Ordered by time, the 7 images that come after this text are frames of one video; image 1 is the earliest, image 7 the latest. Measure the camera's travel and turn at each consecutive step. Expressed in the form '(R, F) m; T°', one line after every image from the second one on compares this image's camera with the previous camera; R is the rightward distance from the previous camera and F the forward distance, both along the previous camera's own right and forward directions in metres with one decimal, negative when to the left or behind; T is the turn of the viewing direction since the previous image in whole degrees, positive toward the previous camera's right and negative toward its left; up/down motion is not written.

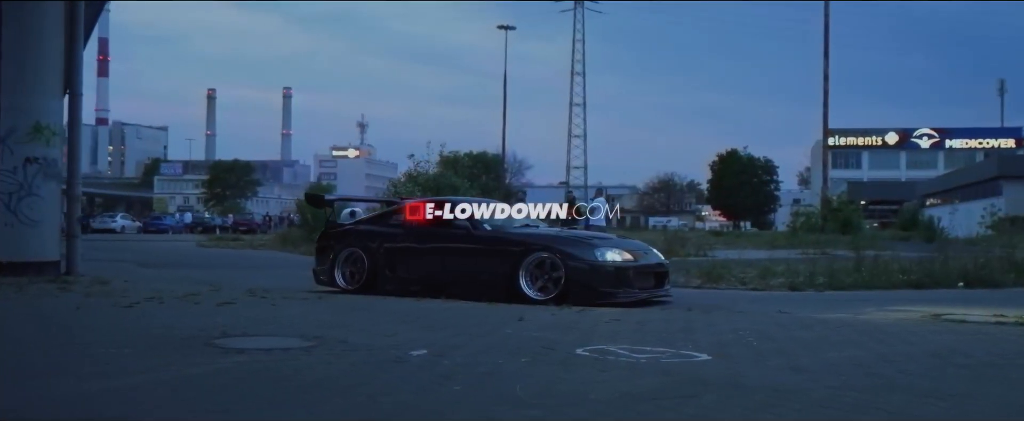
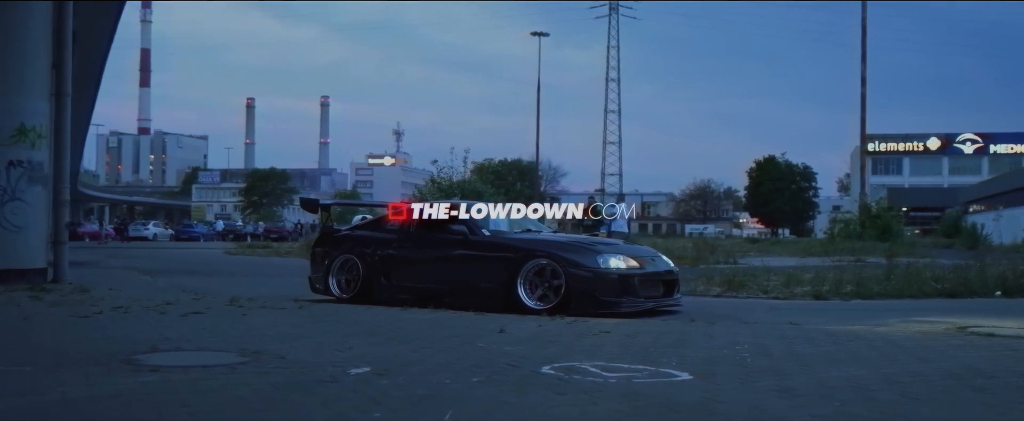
(+0.4, +0.7) m; -2°
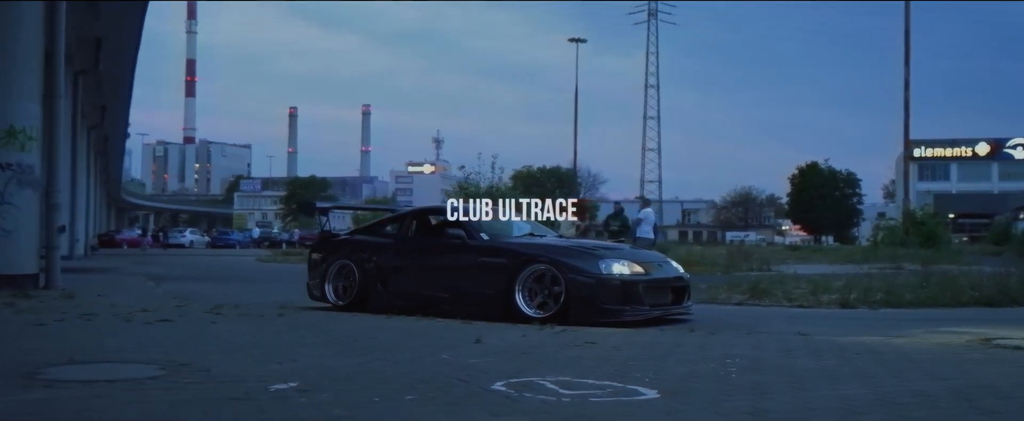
(+0.5, +0.6) m; -2°
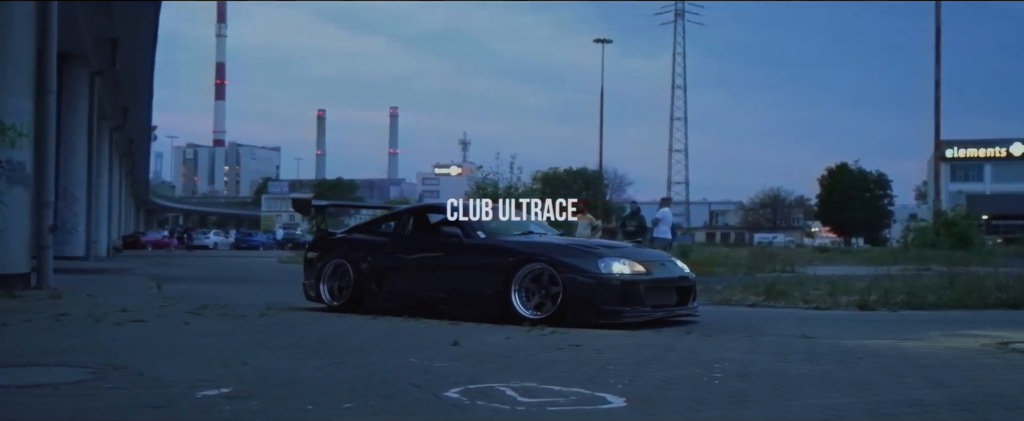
(+0.3, +0.4) m; -2°
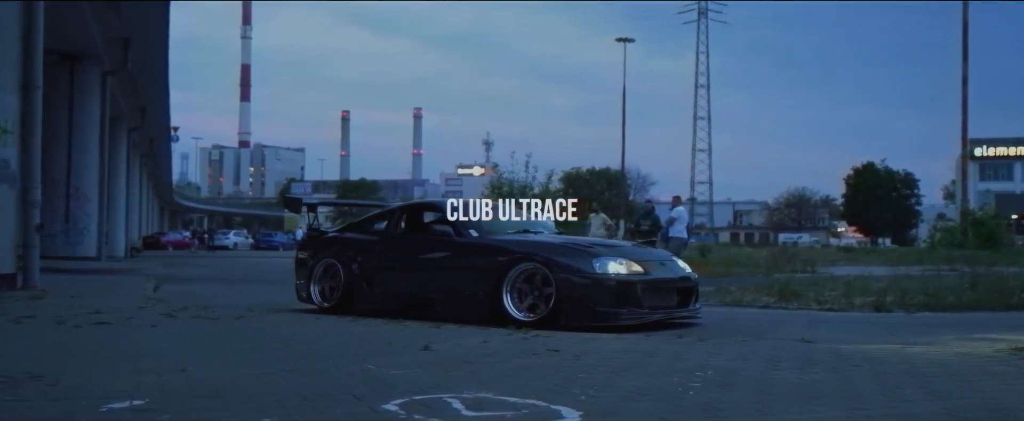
(+0.3, +0.5) m; -1°
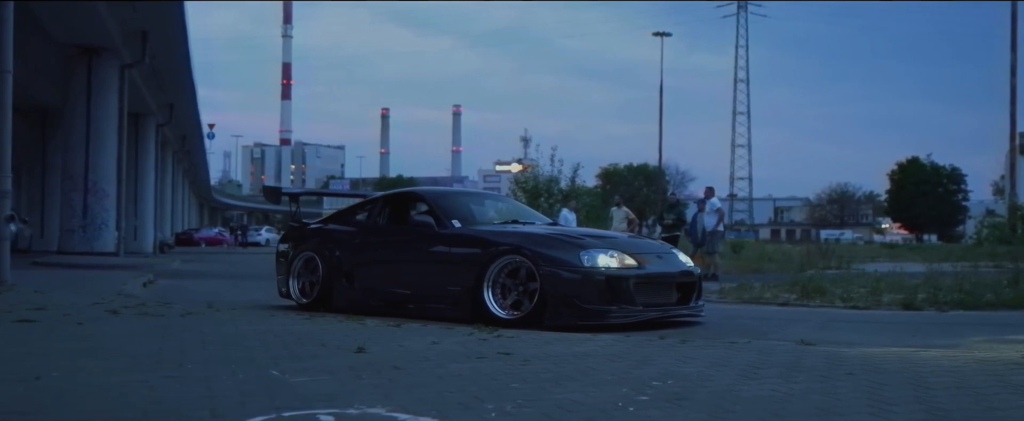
(+0.5, +0.8) m; -2°
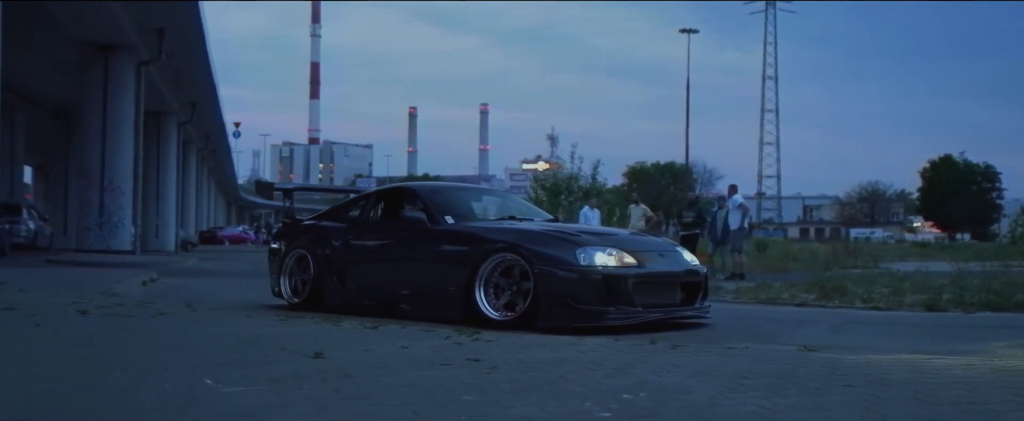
(+0.3, +0.5) m; -2°
